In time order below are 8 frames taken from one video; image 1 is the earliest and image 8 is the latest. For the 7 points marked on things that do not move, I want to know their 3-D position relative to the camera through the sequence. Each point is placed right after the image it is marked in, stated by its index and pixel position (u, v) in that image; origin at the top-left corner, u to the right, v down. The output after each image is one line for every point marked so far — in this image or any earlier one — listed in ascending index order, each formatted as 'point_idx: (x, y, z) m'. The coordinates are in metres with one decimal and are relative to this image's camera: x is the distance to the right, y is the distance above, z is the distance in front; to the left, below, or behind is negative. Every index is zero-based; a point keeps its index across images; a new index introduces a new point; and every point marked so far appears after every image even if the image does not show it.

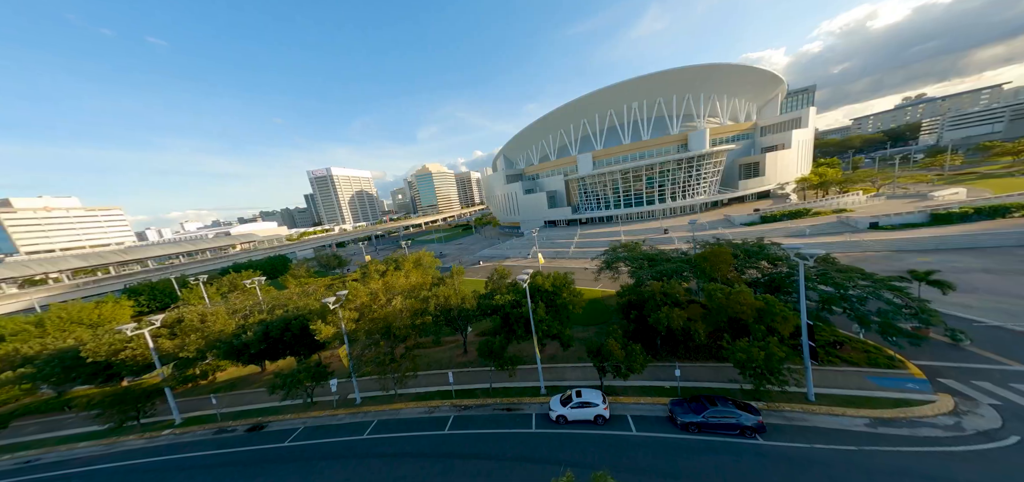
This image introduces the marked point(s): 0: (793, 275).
0: (+10.4, -1.3, +10.7) m
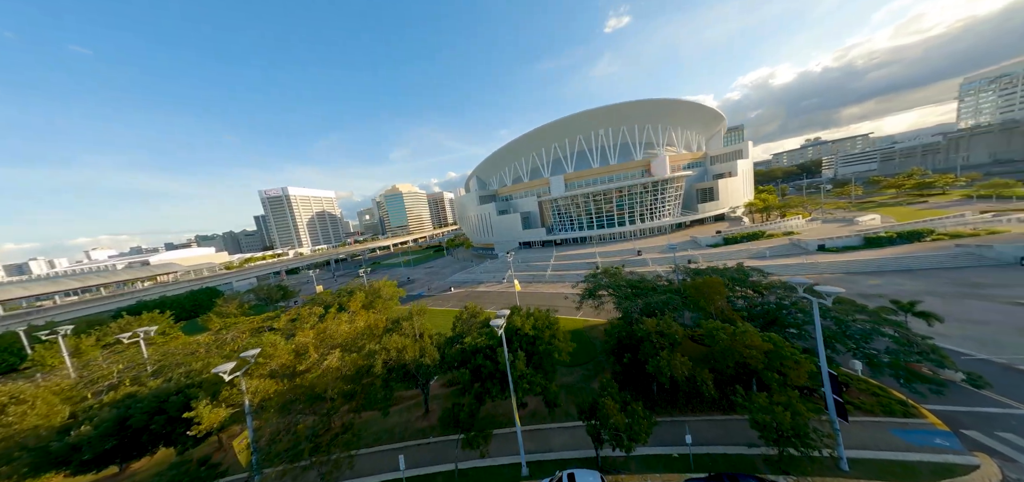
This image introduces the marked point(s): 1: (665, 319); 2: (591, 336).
0: (+9.5, -2.3, +9.9) m
1: (+4.9, -2.5, +9.2) m
2: (+4.3, -5.0, +14.7) m
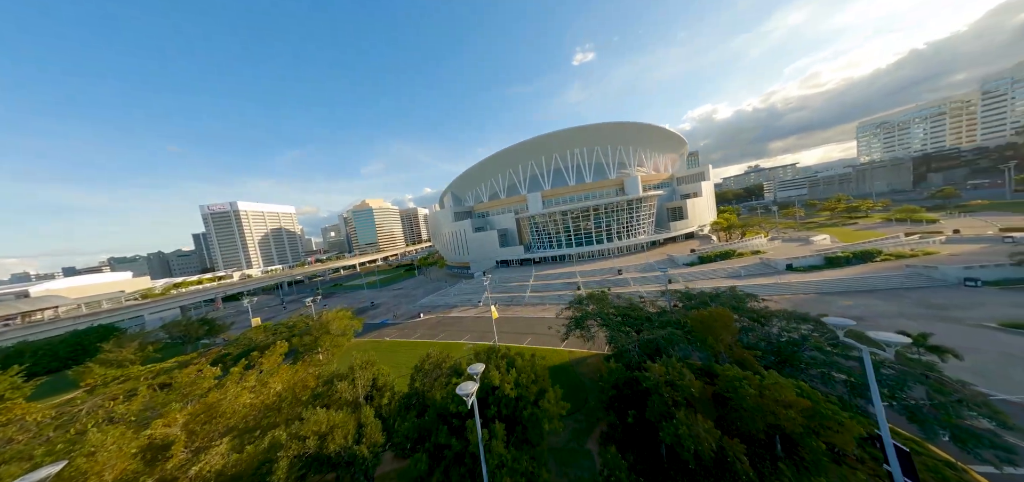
0: (+8.8, -3.1, +8.8) m
1: (+4.2, -3.3, +7.6) m
2: (+3.2, -6.1, +12.9) m
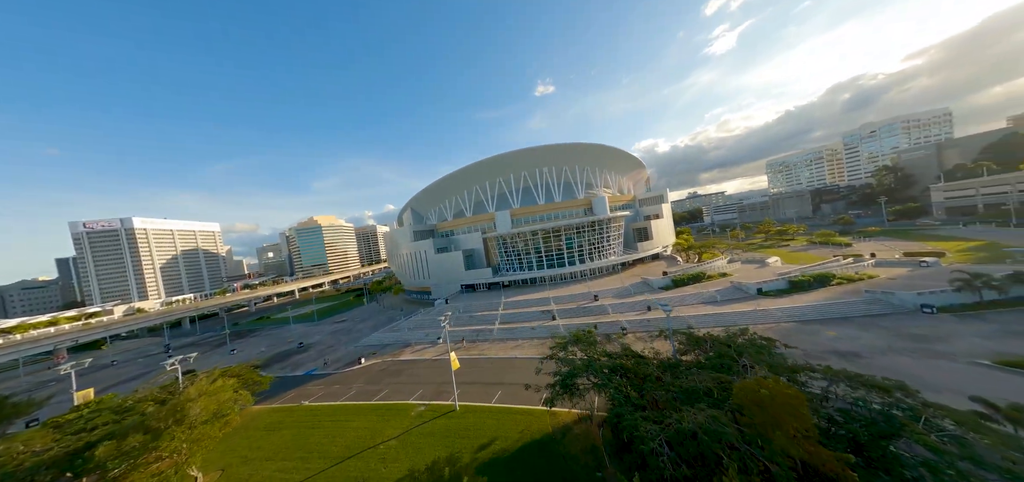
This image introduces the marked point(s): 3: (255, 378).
0: (+8.0, -4.0, +6.1) m
1: (+3.7, -4.0, +4.4) m
2: (+2.0, -7.3, +9.3) m
3: (-12.0, -6.4, +13.3) m
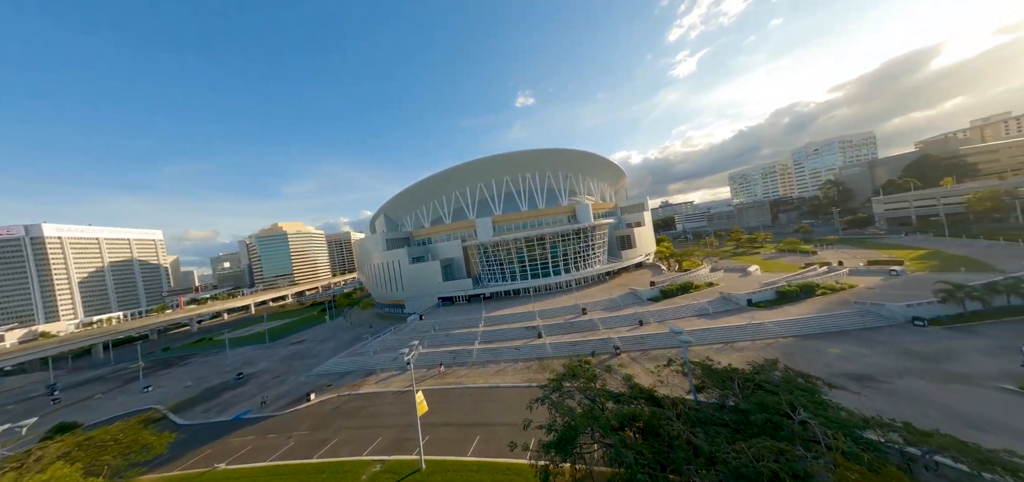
0: (+7.8, -4.3, +4.1) m
1: (+3.5, -4.3, +2.1) m
2: (+1.5, -7.7, +6.8) m
3: (-12.7, -6.9, +9.9) m
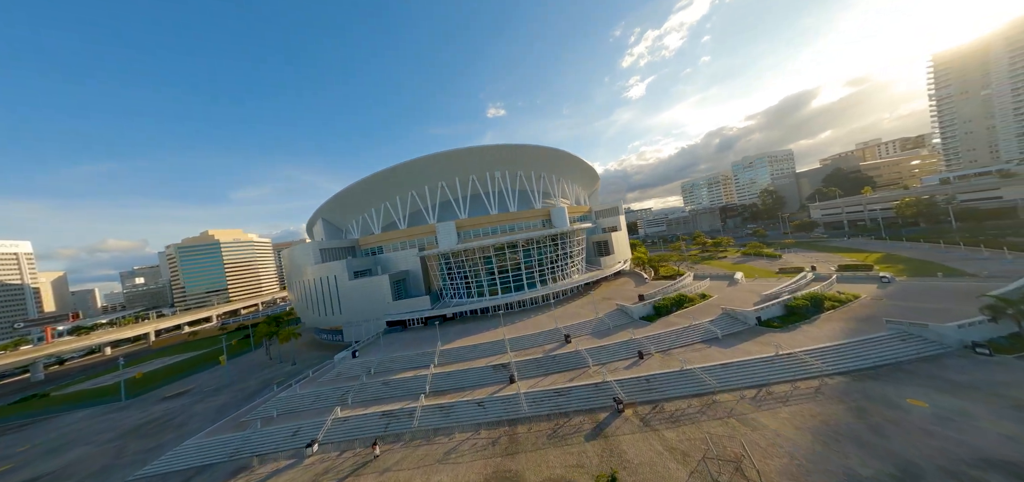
0: (+7.3, -4.6, -1.8) m
1: (+3.3, -4.6, -4.2) m
2: (+0.9, -8.0, +0.2) m
3: (-13.6, -7.4, +1.8) m
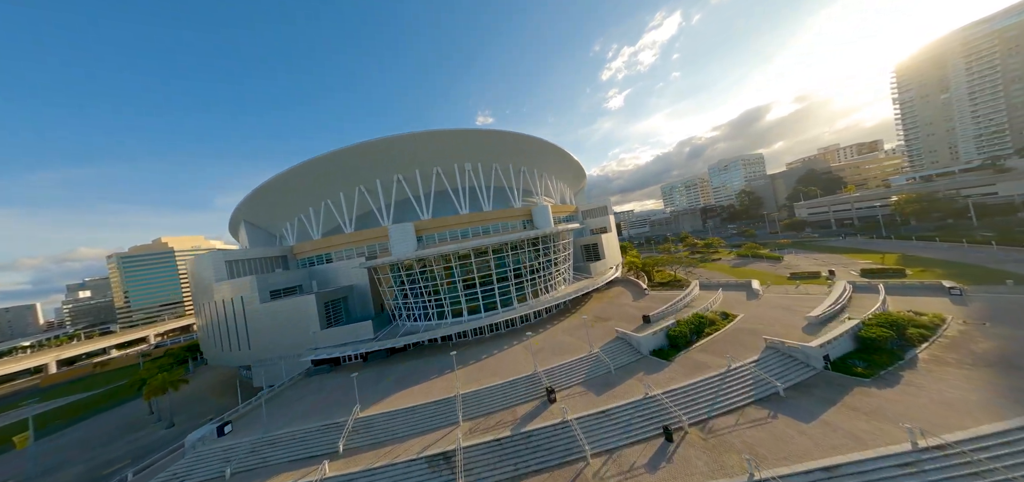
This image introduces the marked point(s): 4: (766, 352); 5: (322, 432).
0: (+5.6, -4.7, -9.9) m
1: (+1.7, -4.7, -12.5) m
2: (-0.9, -8.3, -8.2) m
3: (-15.4, -7.9, -7.0) m
4: (+15.5, -6.9, +17.1) m
5: (-10.5, -10.1, +14.9) m
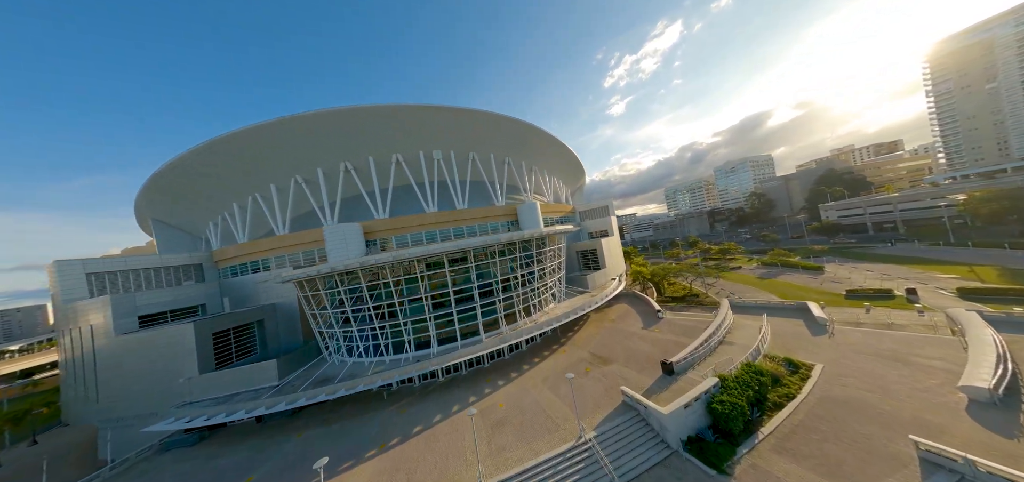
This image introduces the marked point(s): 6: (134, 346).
0: (+1.6, -4.8, -18.9) m
1: (-2.4, -4.8, -21.3) m
2: (-4.8, -8.3, -16.9) m
3: (-19.2, -7.8, -15.2) m
4: (+12.7, -7.4, +7.6) m
5: (-13.4, -10.4, +6.5) m
6: (-25.2, -7.1, +18.9) m
